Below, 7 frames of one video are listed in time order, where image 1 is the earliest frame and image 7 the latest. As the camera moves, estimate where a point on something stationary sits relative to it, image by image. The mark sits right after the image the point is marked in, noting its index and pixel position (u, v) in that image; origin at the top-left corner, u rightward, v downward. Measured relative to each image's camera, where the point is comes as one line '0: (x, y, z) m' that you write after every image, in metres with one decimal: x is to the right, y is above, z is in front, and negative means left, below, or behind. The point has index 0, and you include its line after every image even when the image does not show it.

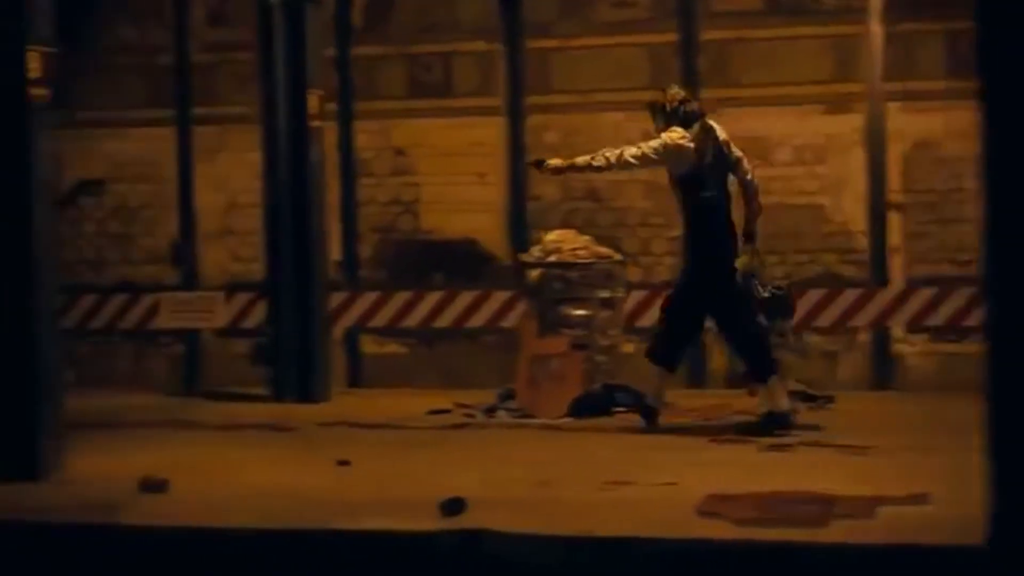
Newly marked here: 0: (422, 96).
0: (-0.7, +1.5, +14.3) m
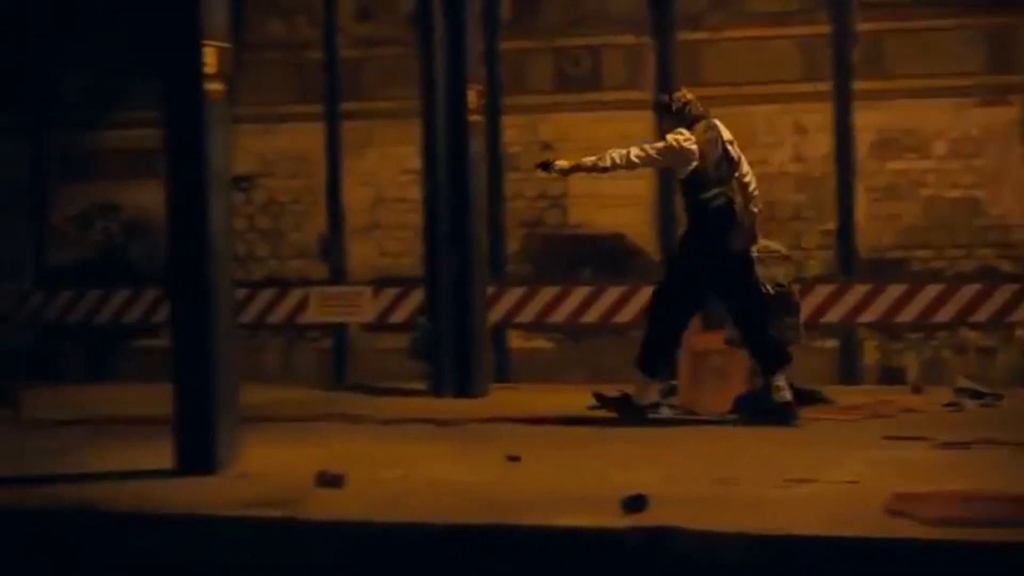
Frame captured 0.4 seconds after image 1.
0: (+0.4, +1.5, +14.2) m
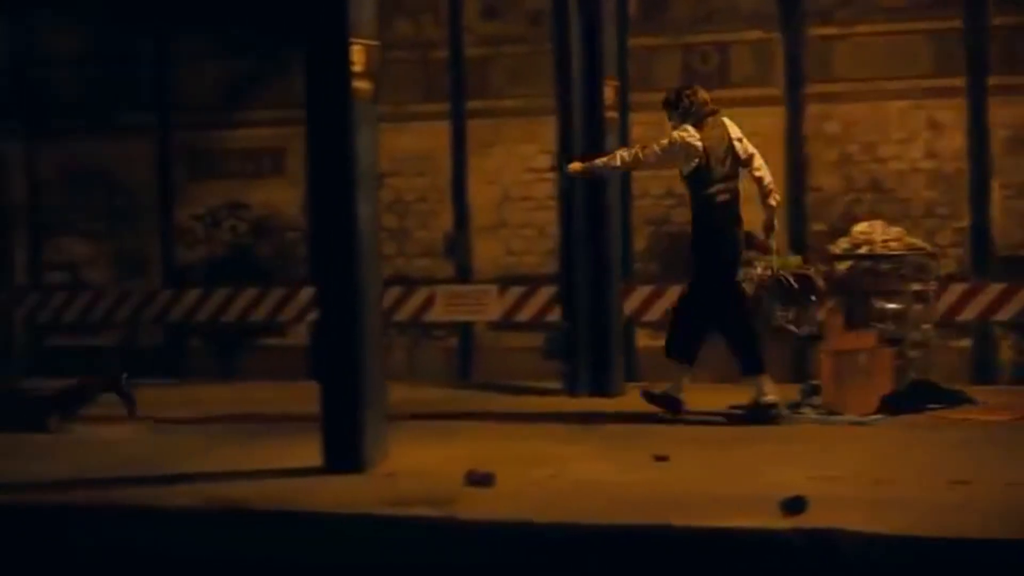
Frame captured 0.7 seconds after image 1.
0: (+1.4, +1.5, +14.1) m
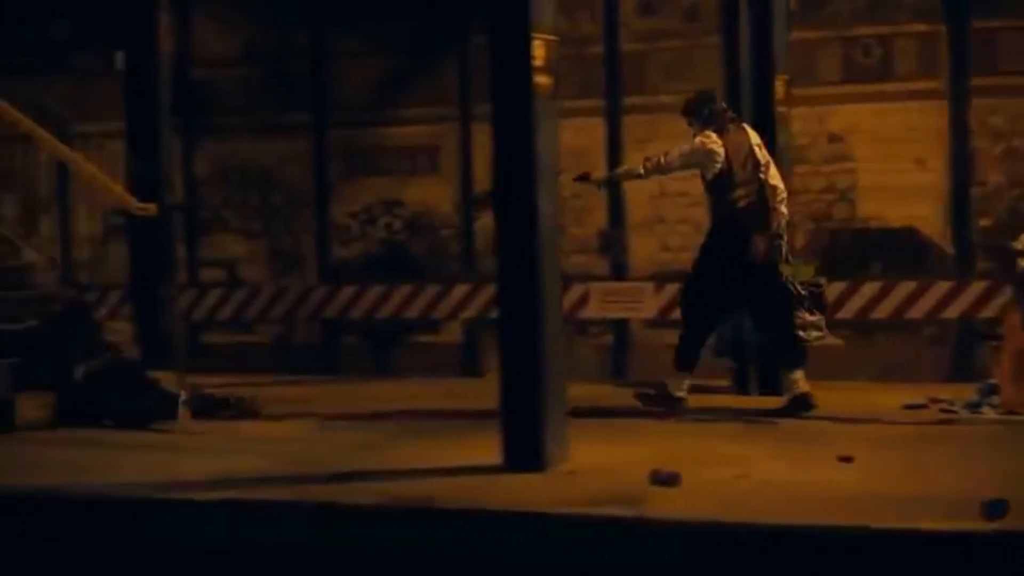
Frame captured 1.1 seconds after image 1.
0: (+2.6, +1.5, +13.9) m
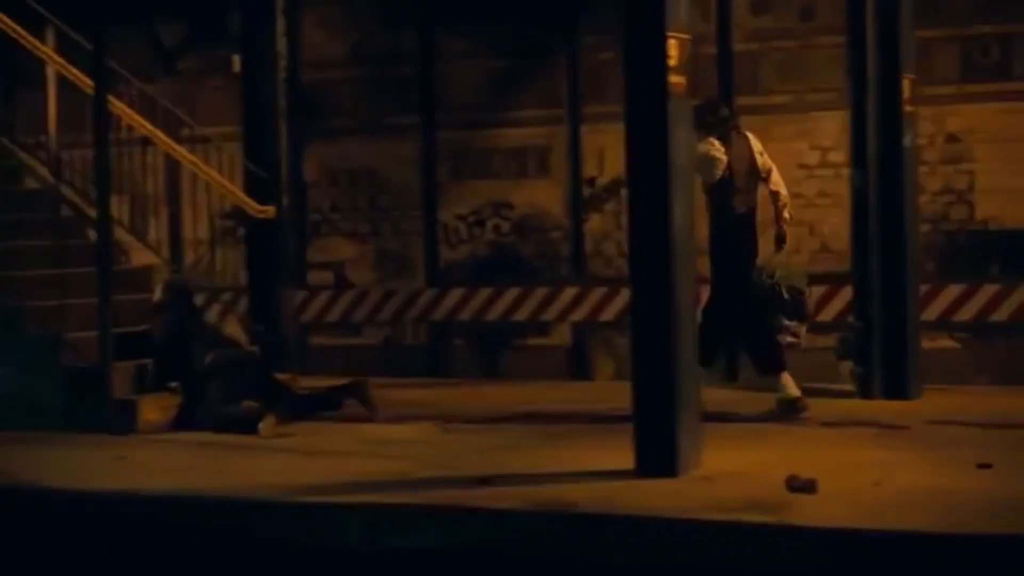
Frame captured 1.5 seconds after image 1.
0: (+3.4, +1.5, +13.7) m
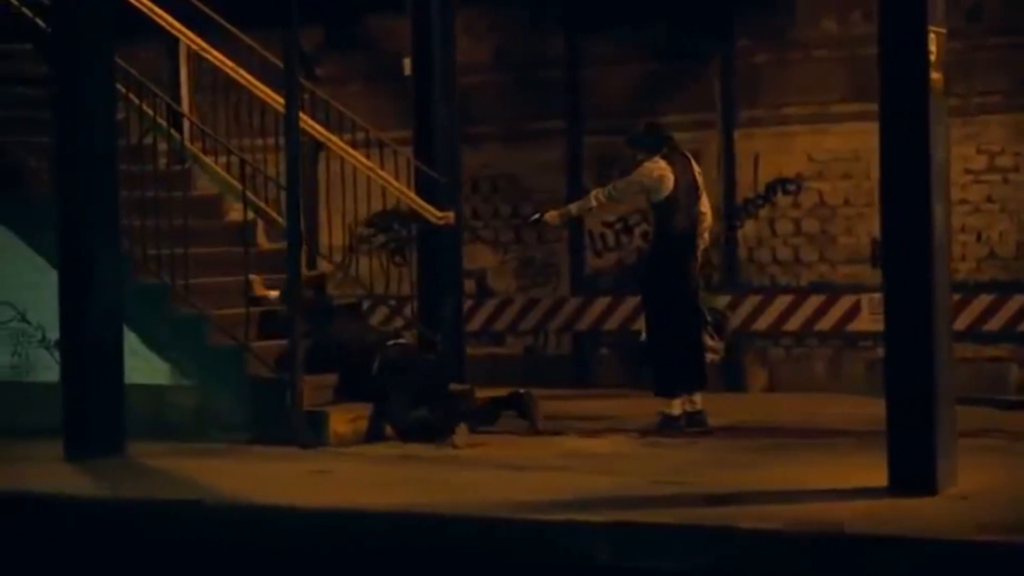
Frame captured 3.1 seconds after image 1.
0: (+4.5, +1.4, +13.2) m
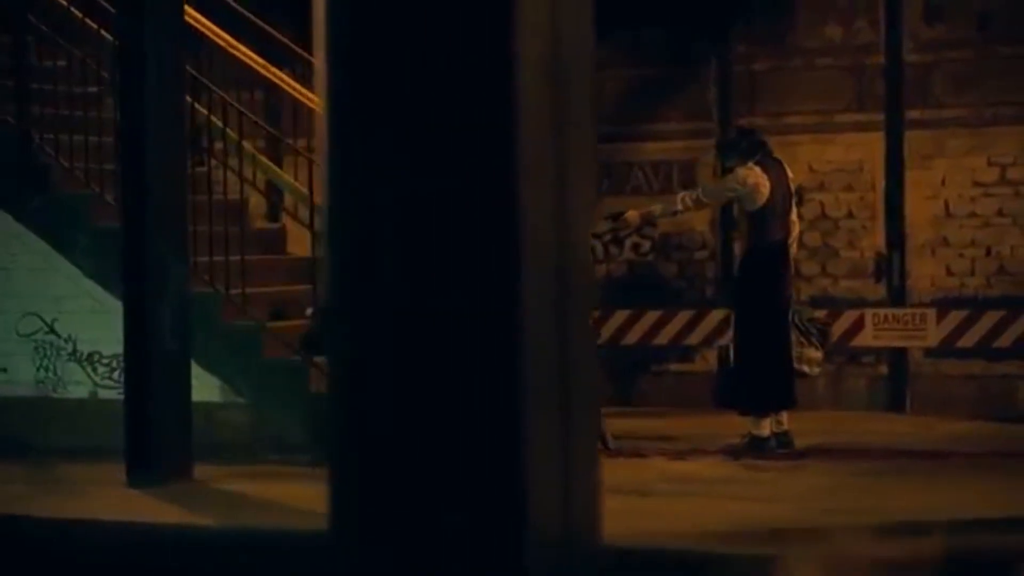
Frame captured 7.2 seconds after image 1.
0: (+4.6, +1.3, +13.0) m
